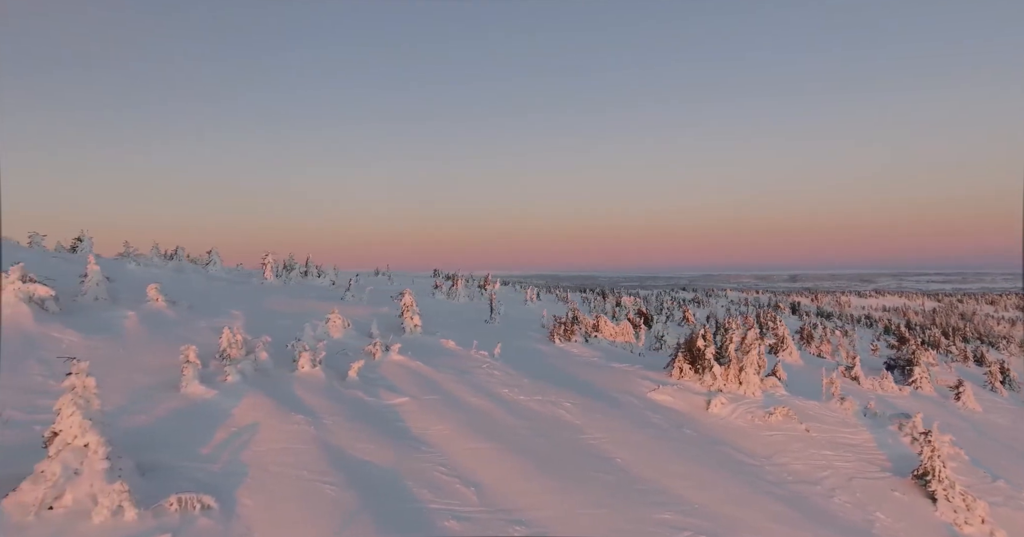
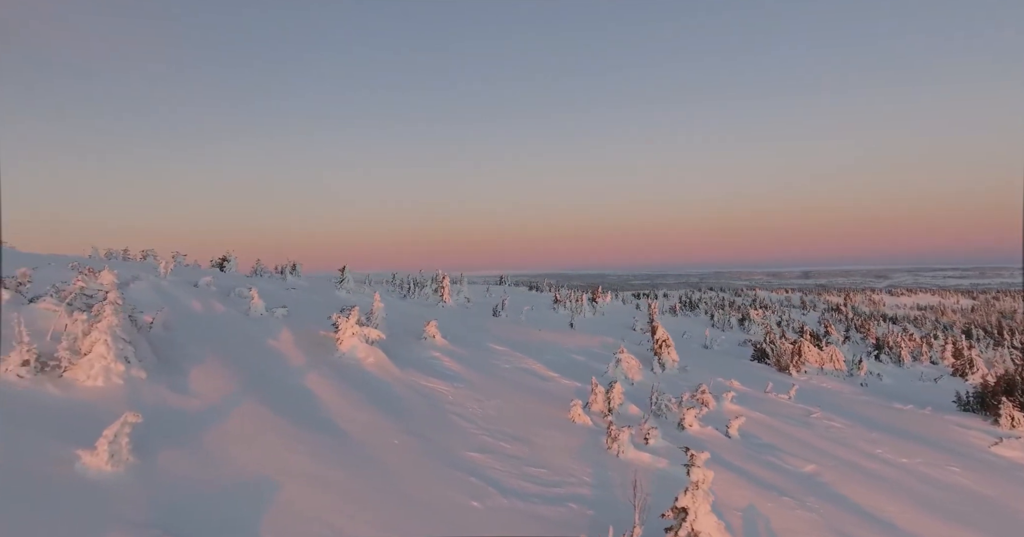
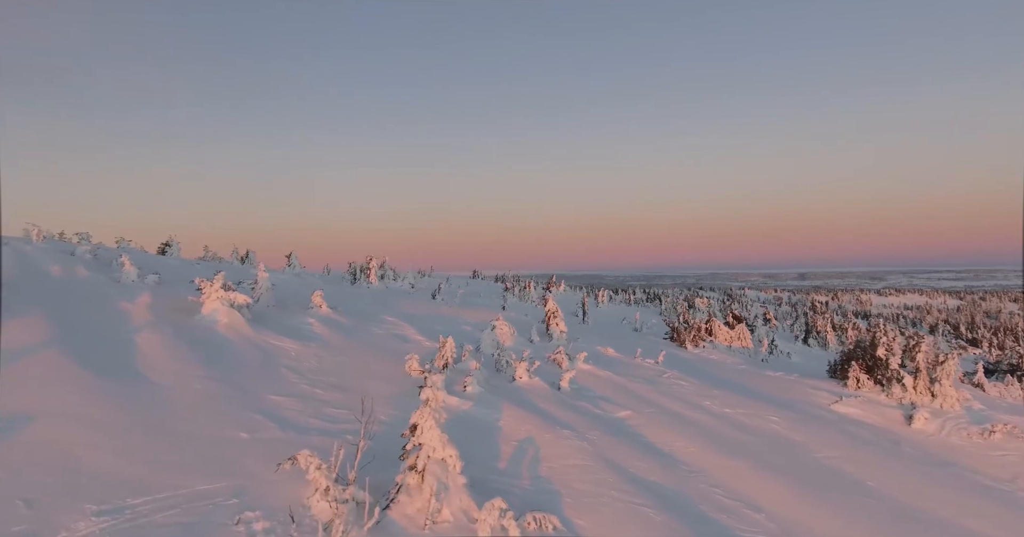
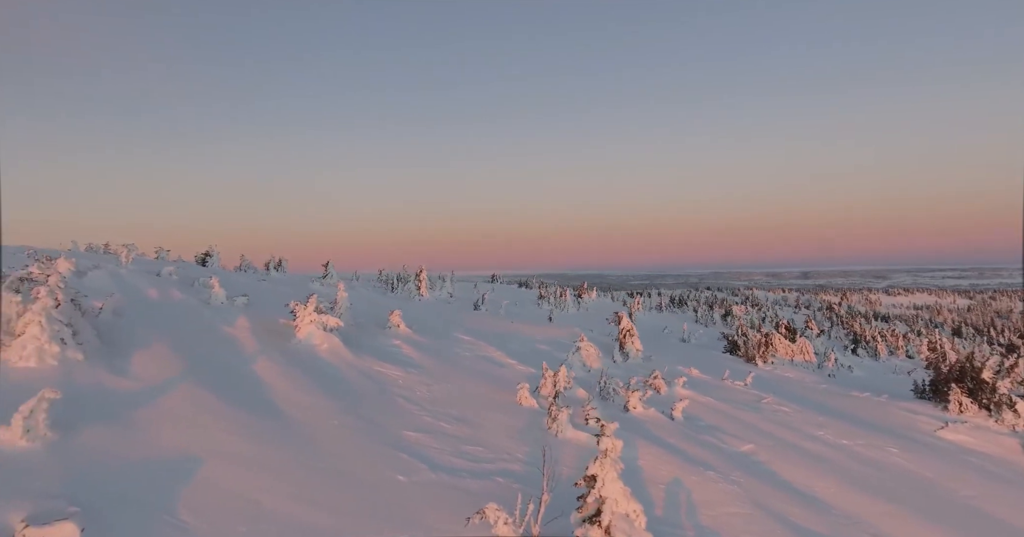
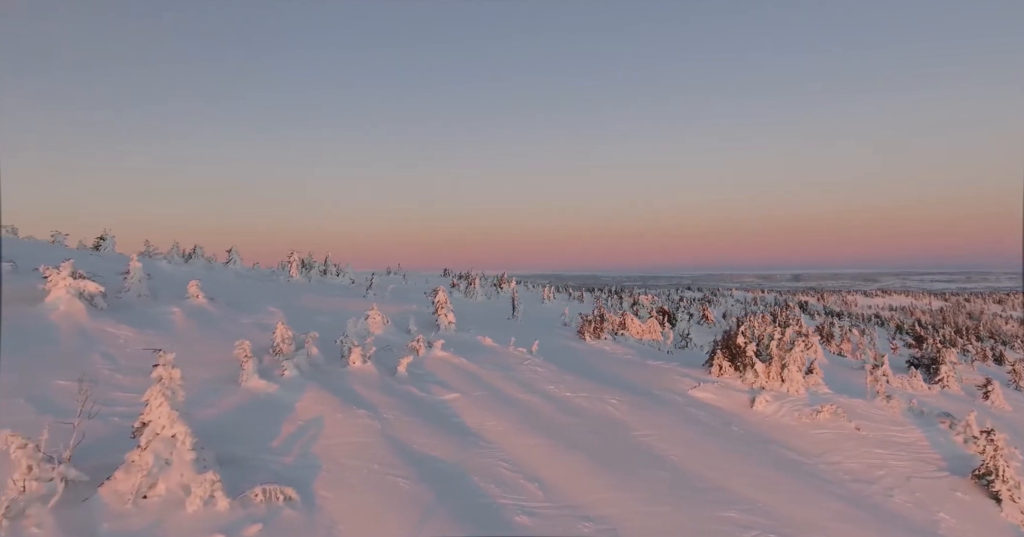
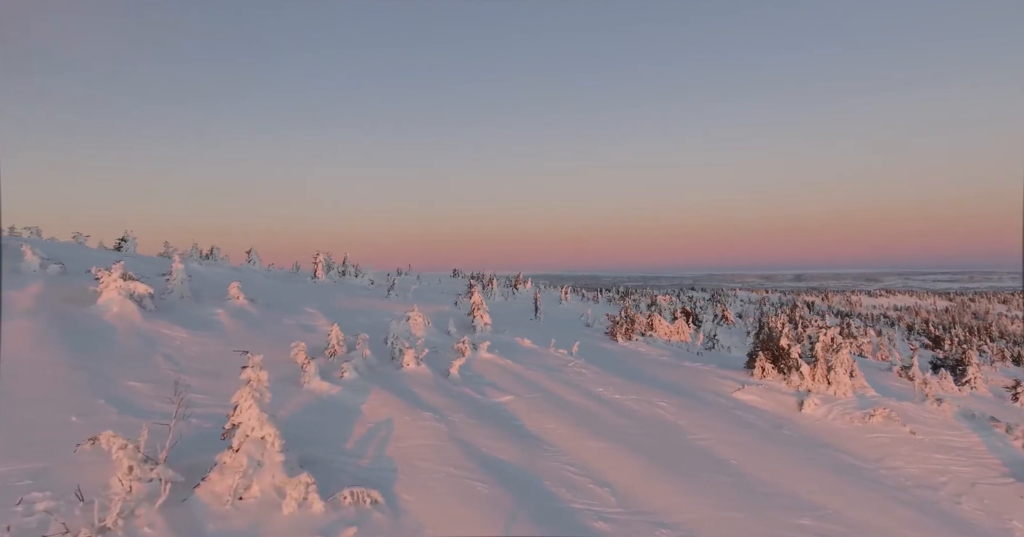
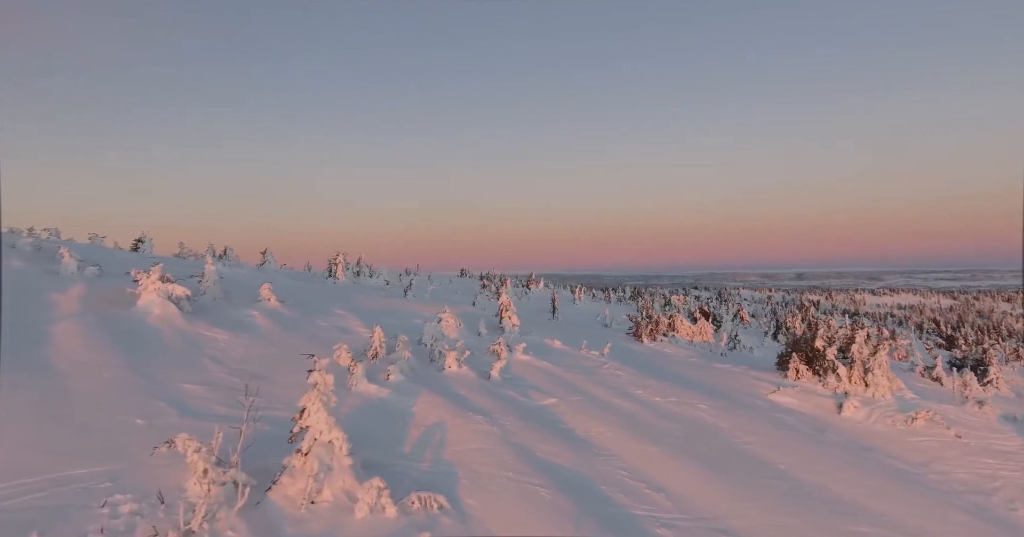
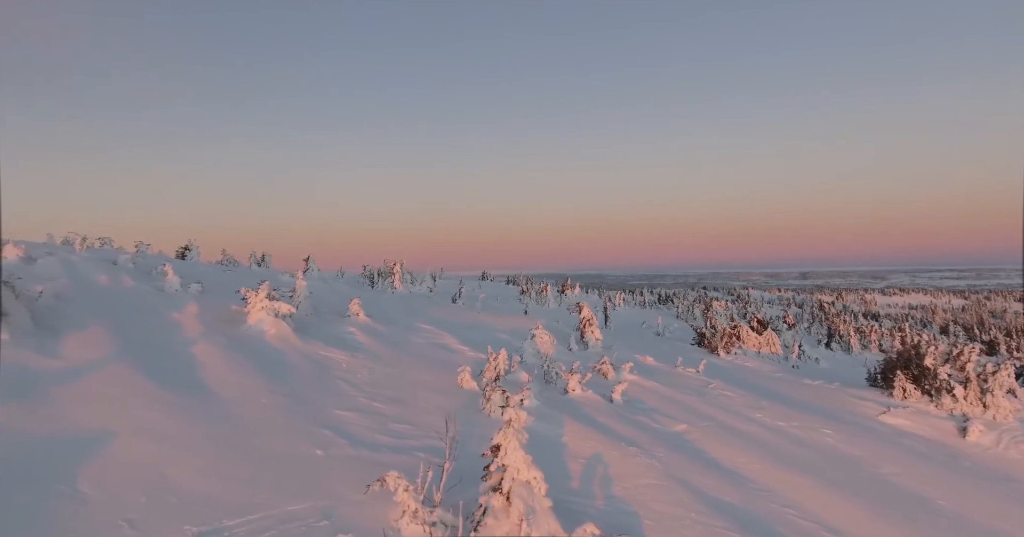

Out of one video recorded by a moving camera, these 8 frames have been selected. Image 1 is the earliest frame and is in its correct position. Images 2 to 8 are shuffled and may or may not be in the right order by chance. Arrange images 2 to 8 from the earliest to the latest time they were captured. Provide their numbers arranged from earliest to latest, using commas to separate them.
5, 6, 7, 3, 8, 4, 2
